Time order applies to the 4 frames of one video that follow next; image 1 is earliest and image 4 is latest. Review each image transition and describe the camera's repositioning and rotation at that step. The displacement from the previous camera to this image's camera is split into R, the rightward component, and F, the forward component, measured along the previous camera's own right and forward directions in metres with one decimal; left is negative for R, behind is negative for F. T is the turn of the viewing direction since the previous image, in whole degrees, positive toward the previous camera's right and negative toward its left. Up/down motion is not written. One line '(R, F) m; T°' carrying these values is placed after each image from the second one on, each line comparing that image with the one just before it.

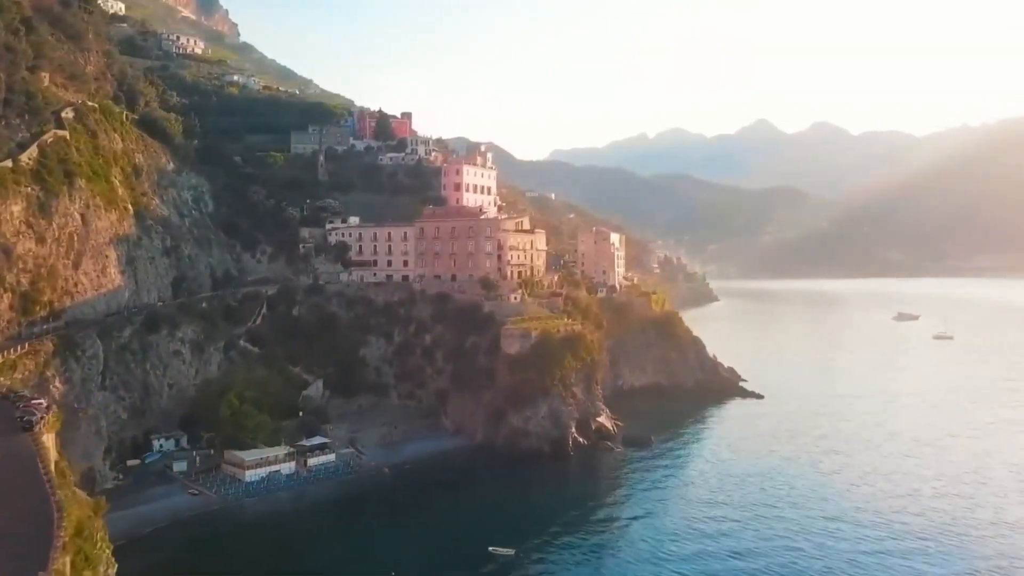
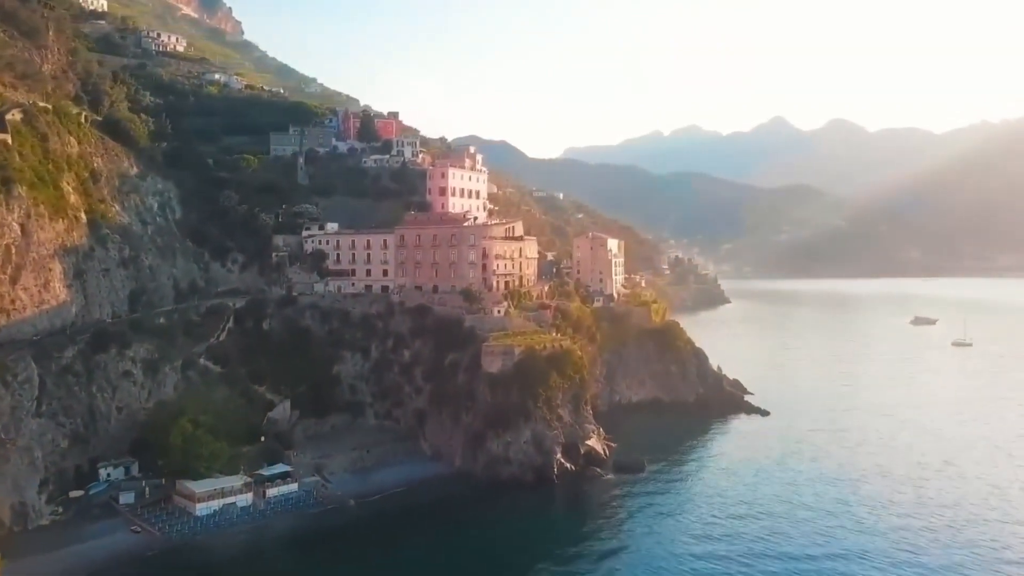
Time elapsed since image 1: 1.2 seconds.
(+2.6, +4.8) m; -1°
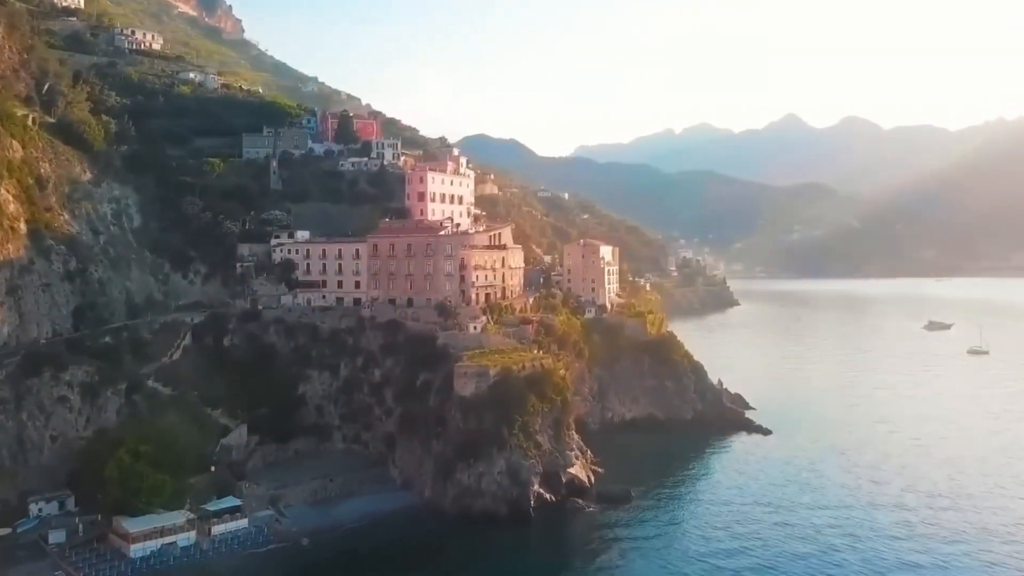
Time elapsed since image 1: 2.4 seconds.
(+2.7, +4.8) m; -1°
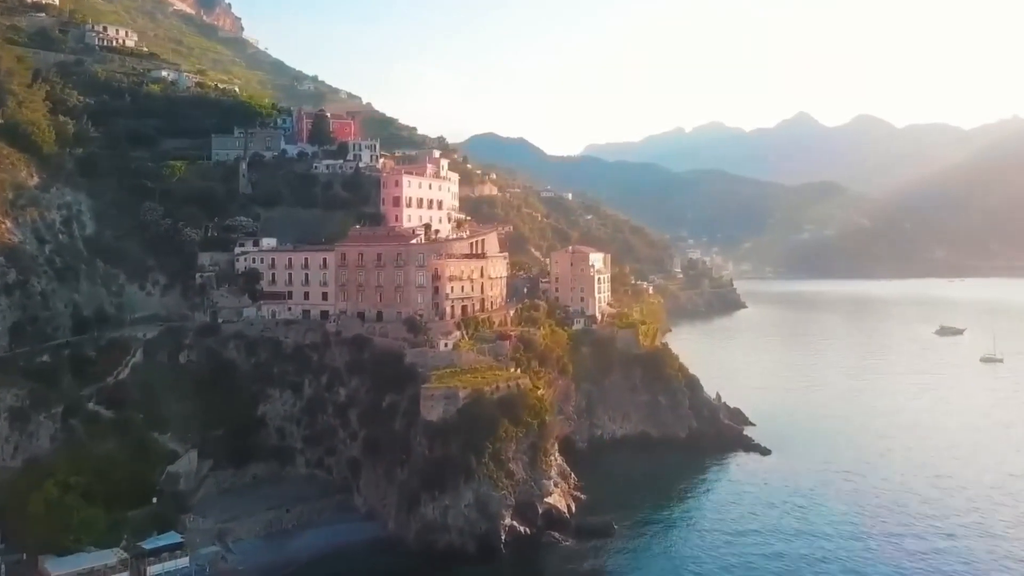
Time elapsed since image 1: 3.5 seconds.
(+2.6, +4.4) m; -1°
